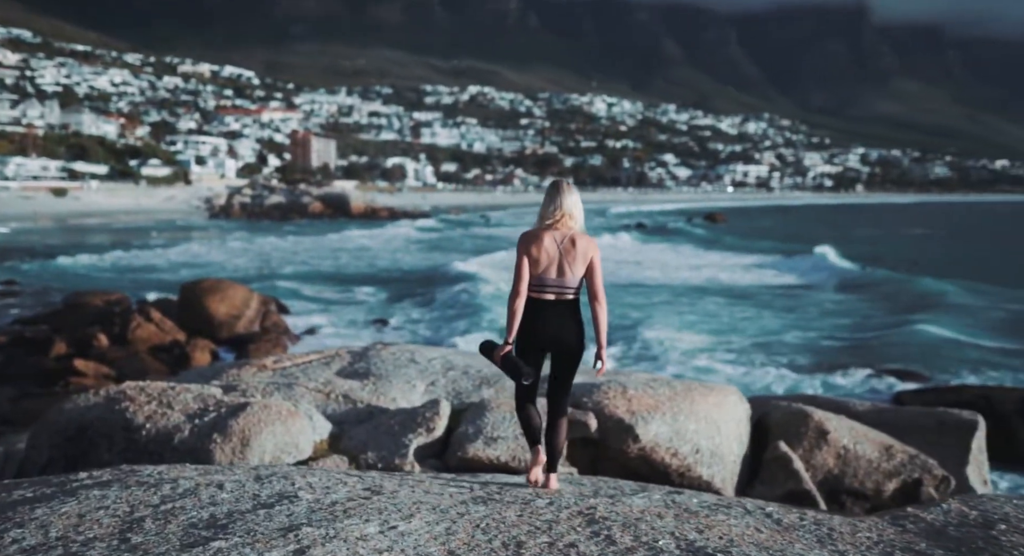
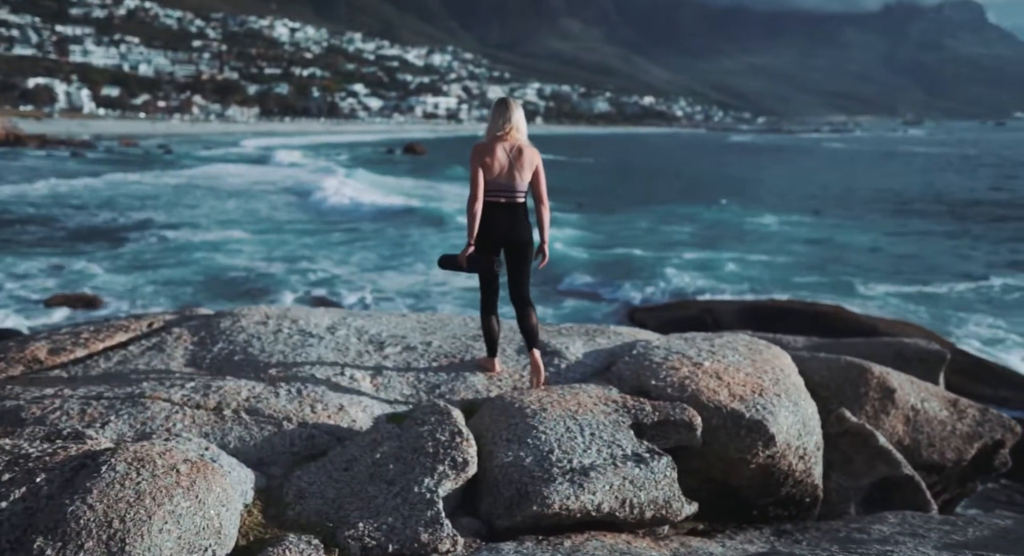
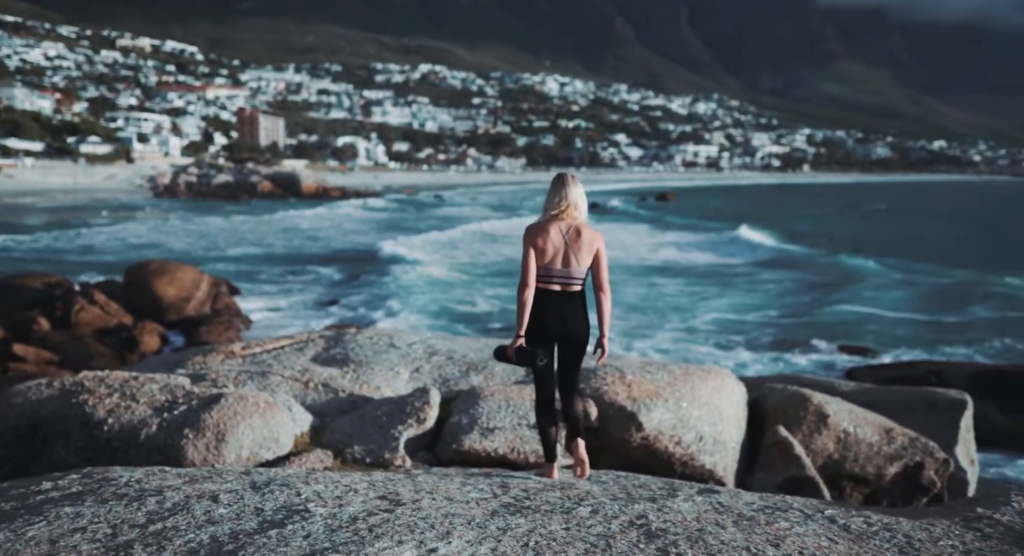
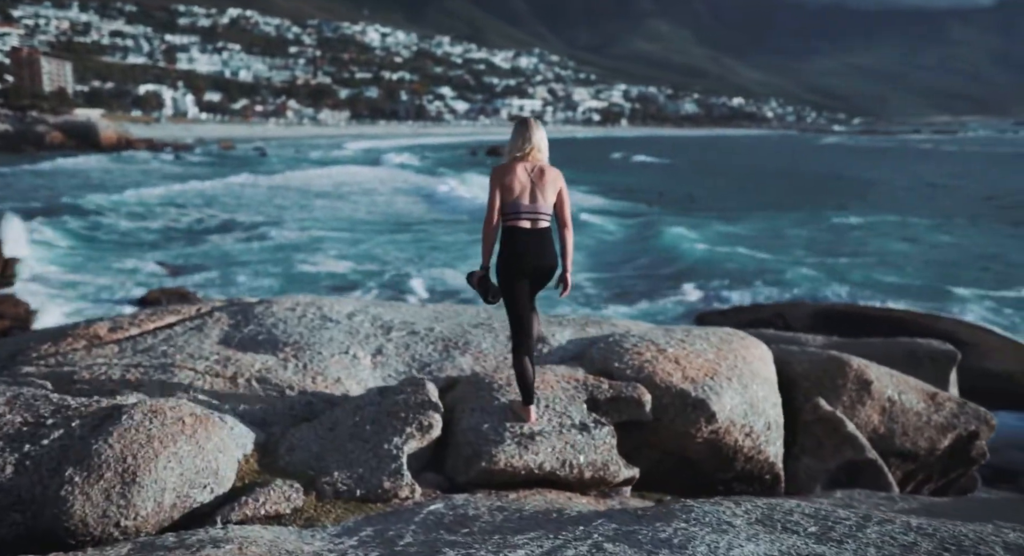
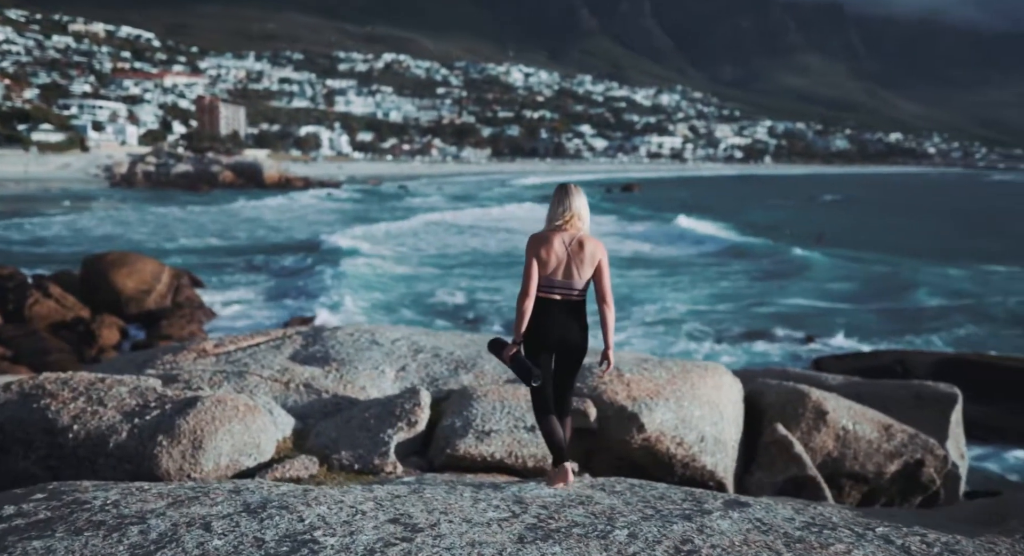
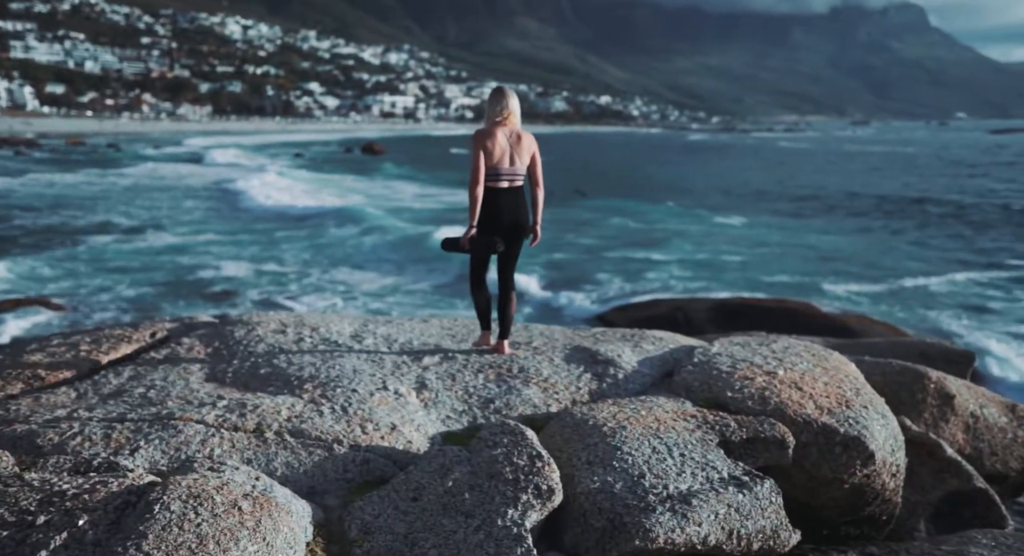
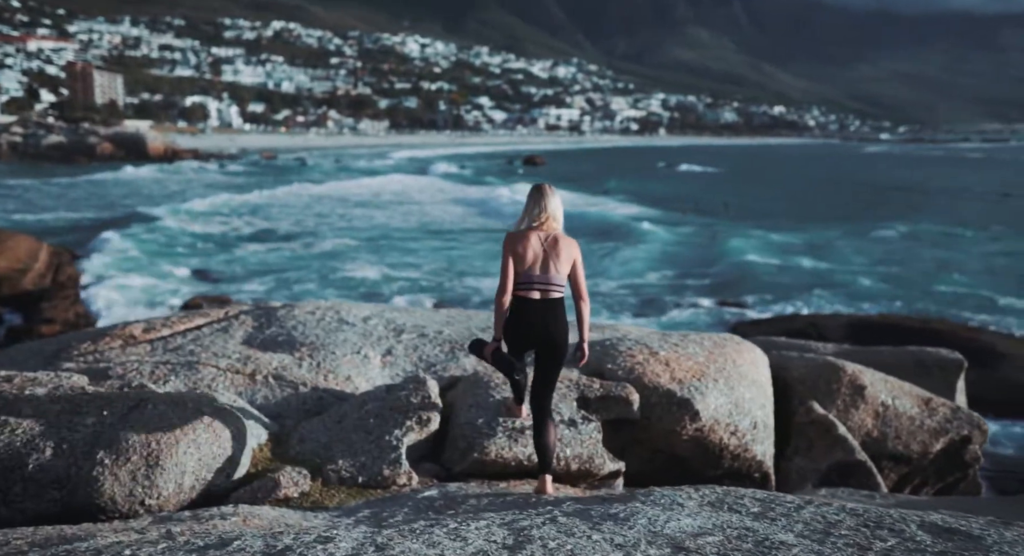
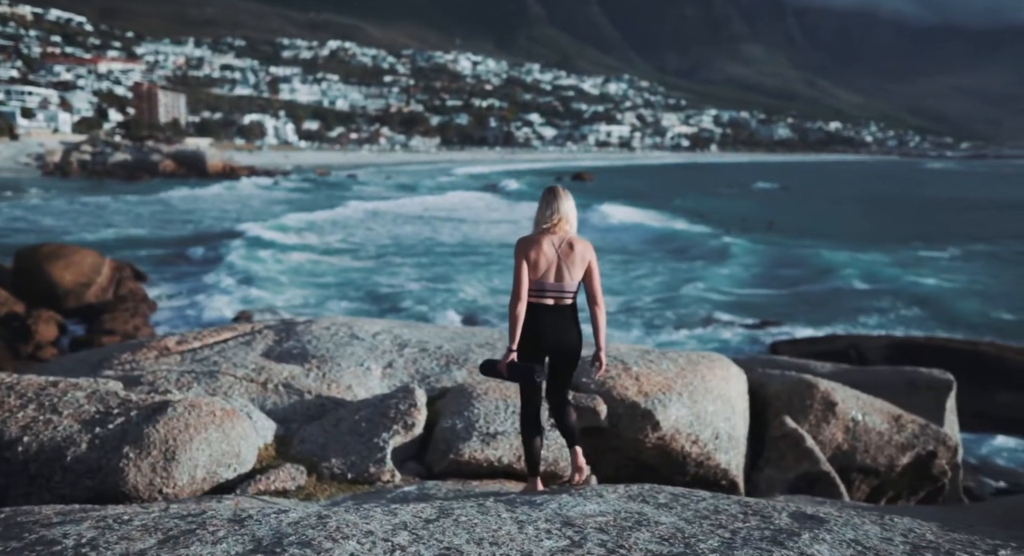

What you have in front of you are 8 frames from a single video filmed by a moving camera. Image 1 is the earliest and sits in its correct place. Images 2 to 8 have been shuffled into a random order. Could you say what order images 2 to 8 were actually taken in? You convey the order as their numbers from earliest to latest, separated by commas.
3, 5, 8, 7, 4, 2, 6
